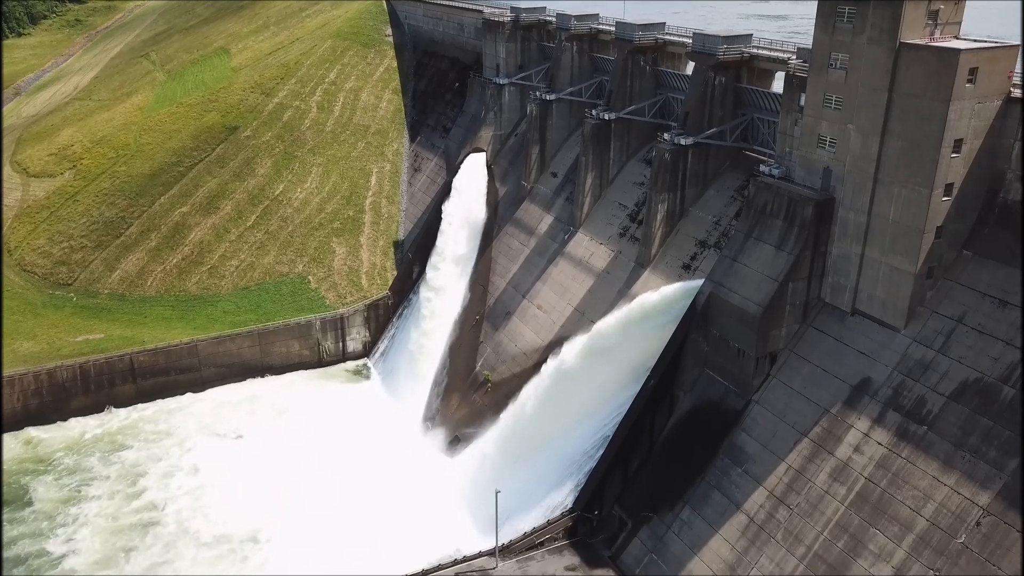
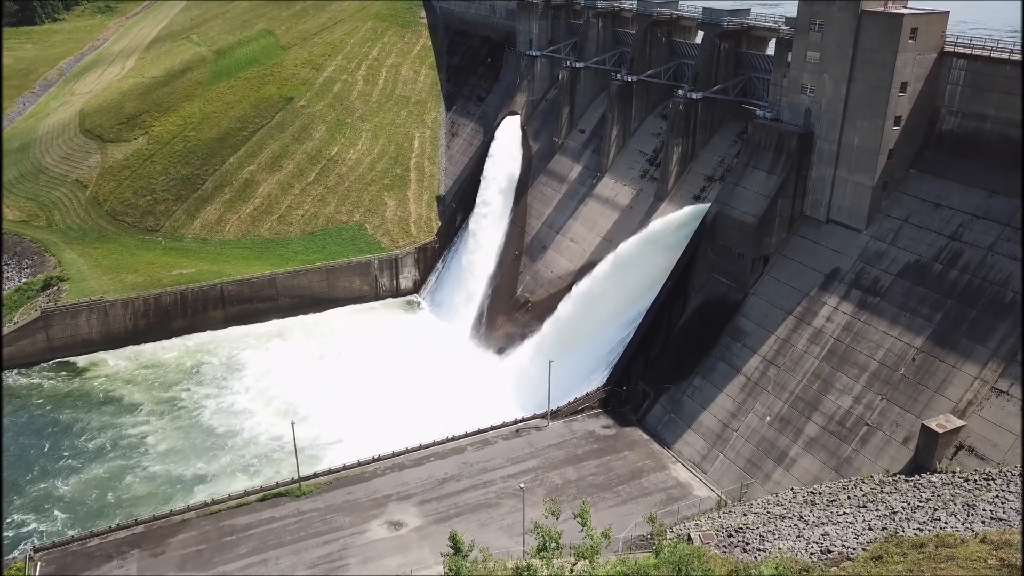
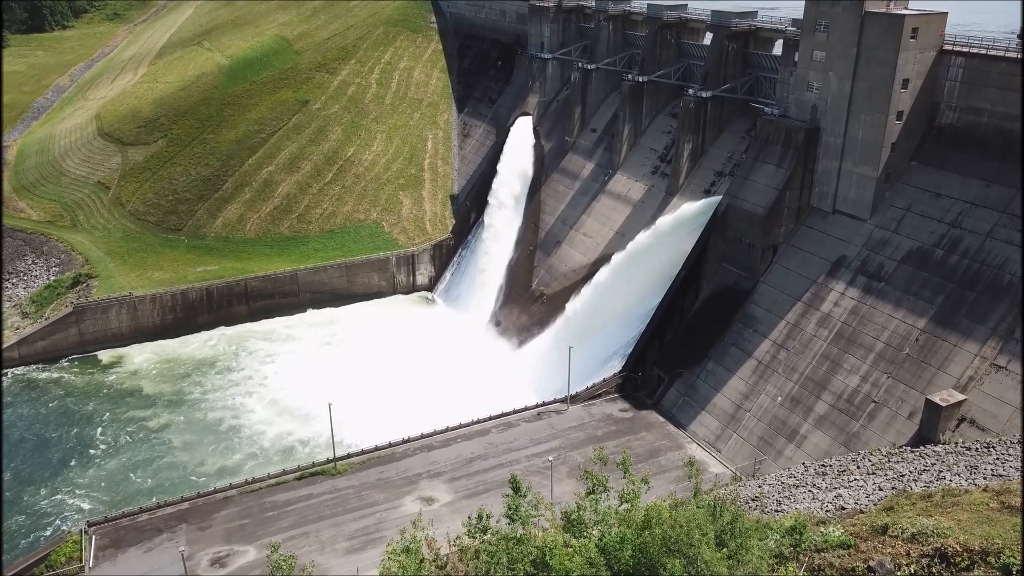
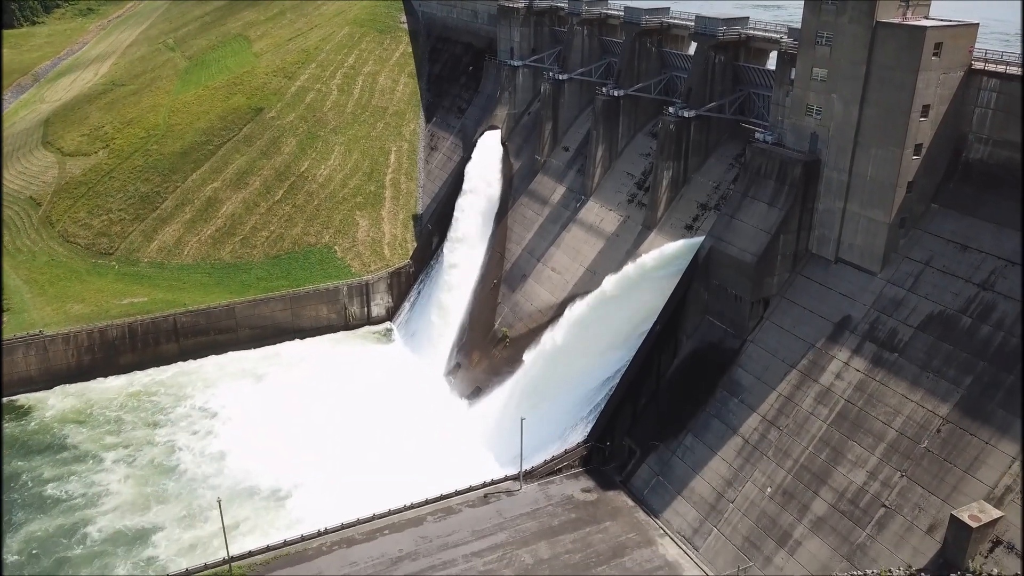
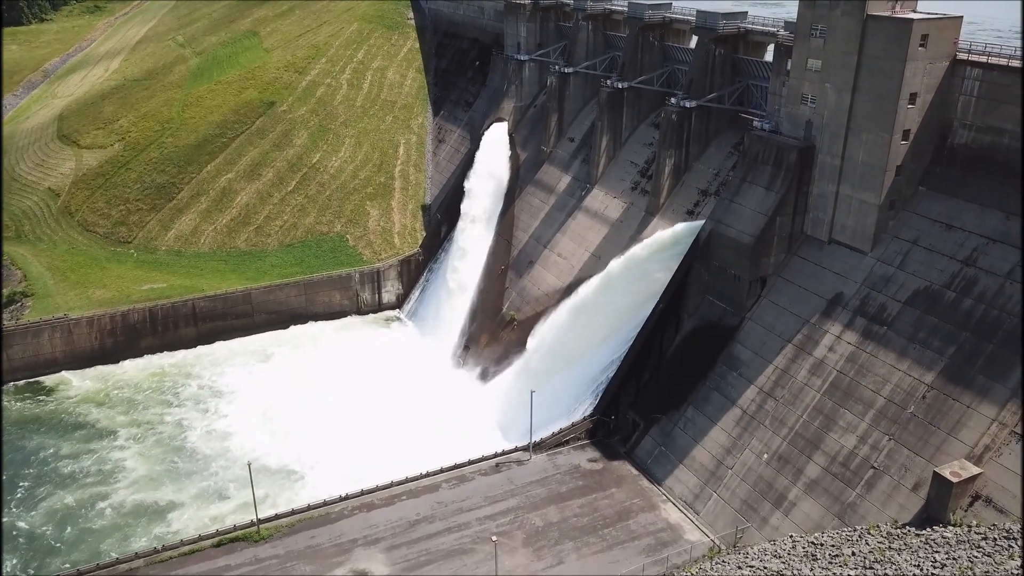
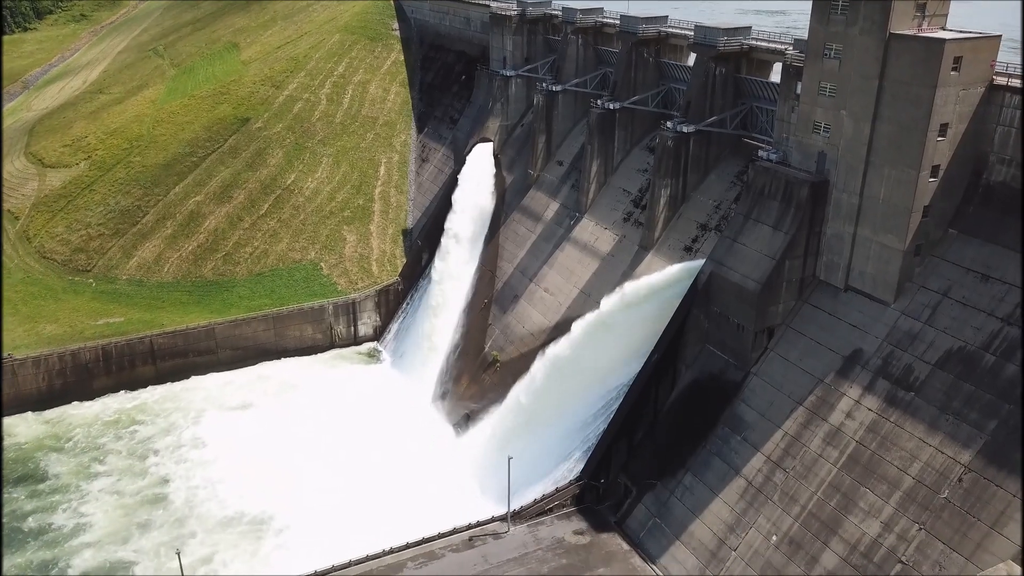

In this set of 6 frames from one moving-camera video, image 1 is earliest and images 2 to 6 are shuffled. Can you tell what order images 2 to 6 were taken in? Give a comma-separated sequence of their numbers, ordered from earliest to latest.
6, 4, 5, 2, 3
